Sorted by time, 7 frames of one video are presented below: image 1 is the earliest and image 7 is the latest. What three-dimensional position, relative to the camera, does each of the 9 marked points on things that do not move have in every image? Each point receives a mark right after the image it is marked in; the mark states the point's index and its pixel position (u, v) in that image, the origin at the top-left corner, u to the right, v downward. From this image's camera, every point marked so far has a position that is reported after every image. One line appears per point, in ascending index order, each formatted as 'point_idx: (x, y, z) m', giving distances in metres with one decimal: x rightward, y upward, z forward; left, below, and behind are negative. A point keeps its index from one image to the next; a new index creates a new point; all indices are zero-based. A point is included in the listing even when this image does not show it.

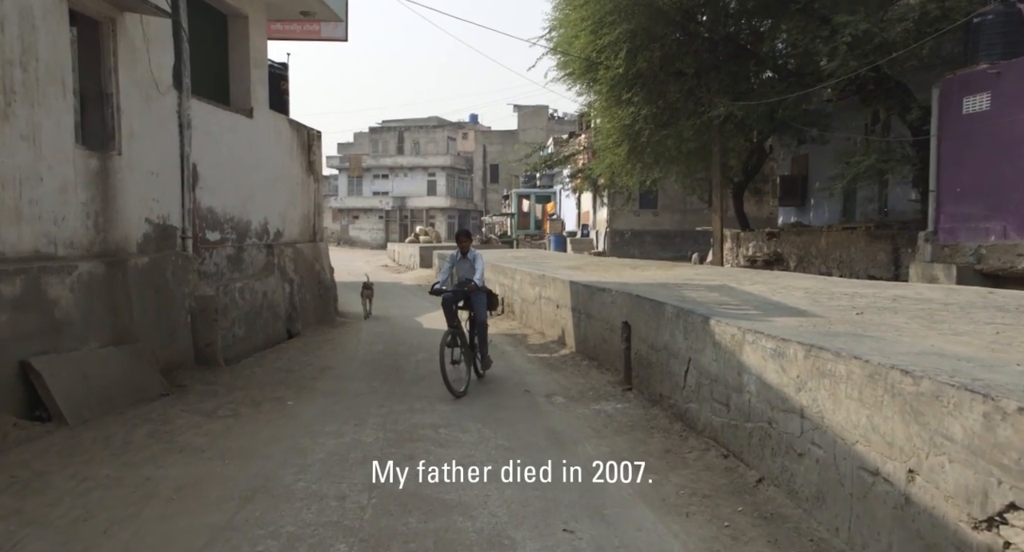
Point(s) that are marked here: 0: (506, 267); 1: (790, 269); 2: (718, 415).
0: (-0.1, +0.2, +14.7) m
1: (+6.0, +0.2, +18.4) m
2: (+1.3, -0.9, +5.5) m
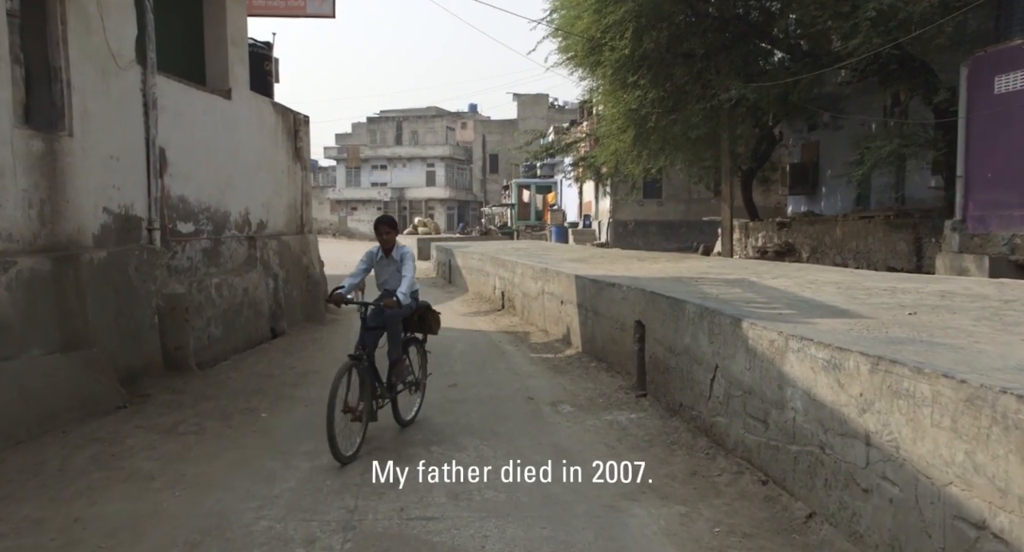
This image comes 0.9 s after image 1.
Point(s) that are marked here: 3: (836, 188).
0: (-0.1, +0.3, +14.0) m
1: (+6.0, +0.3, +17.6) m
2: (+1.3, -0.9, +4.8) m
3: (+7.0, +1.9, +18.5) m
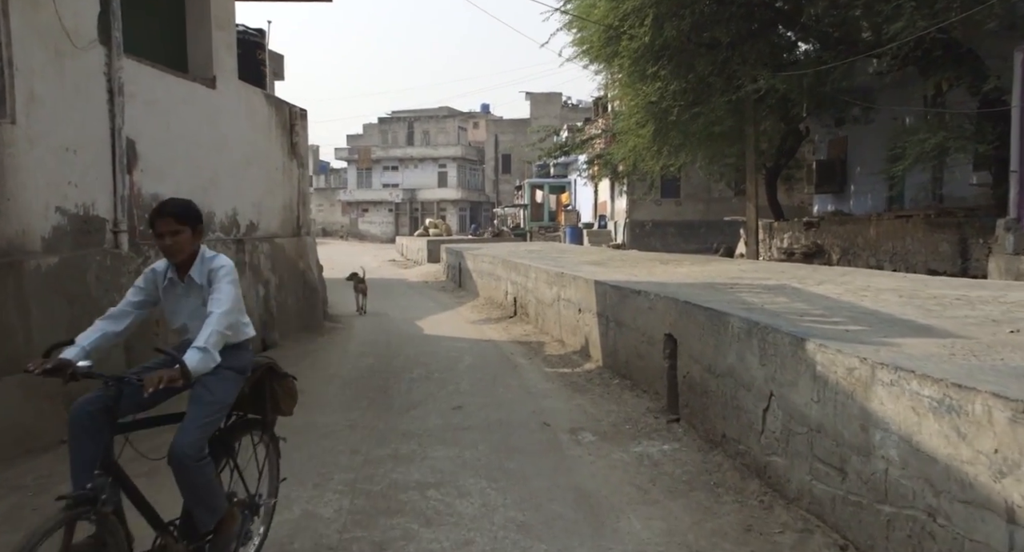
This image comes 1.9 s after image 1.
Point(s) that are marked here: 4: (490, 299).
0: (+0.1, +0.2, +13.1) m
1: (+6.3, +0.3, +16.6) m
2: (+1.4, -0.9, +3.9) m
3: (+7.3, +1.9, +17.5) m
4: (-0.4, -0.4, +15.1) m
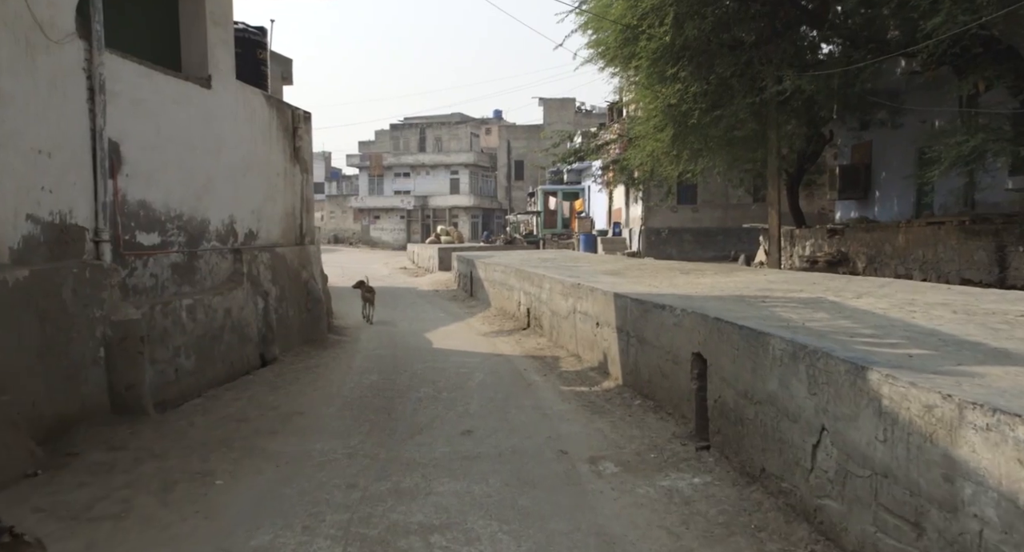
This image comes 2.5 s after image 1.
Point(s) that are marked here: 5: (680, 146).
0: (+0.3, +0.1, +12.5) m
1: (+6.5, +0.1, +16.0) m
2: (+1.5, -1.0, +3.3) m
3: (+7.5, +1.7, +16.8) m
4: (-0.2, -0.6, +14.6) m
5: (+3.0, +2.3, +15.1) m
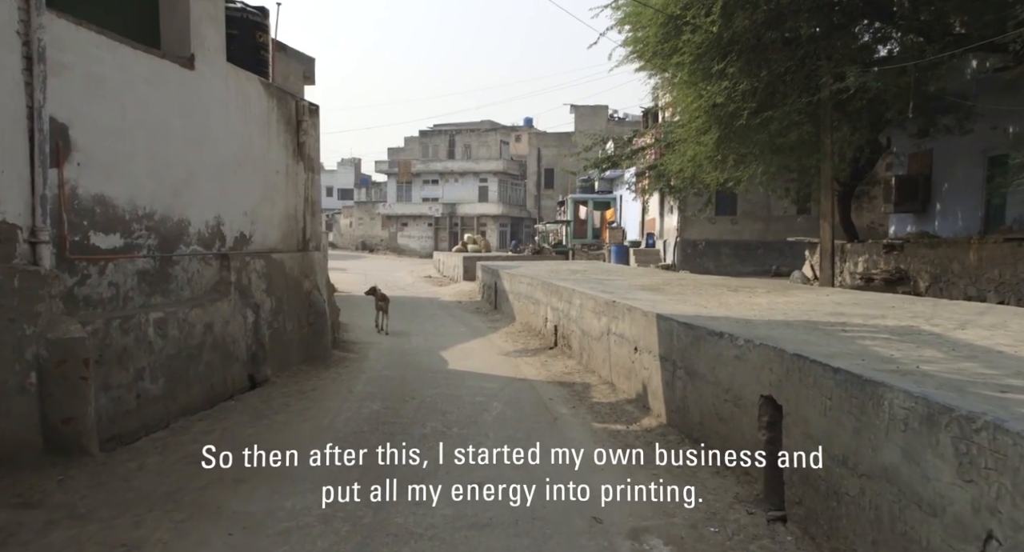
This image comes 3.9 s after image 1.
0: (+0.6, -0.1, +11.3) m
1: (+7.0, -0.2, +14.6) m
2: (+1.5, -1.1, +2.1) m
3: (+8.1, +1.3, +15.4) m
4: (+0.2, -0.8, +13.4) m
5: (+3.5, +2.0, +13.9) m
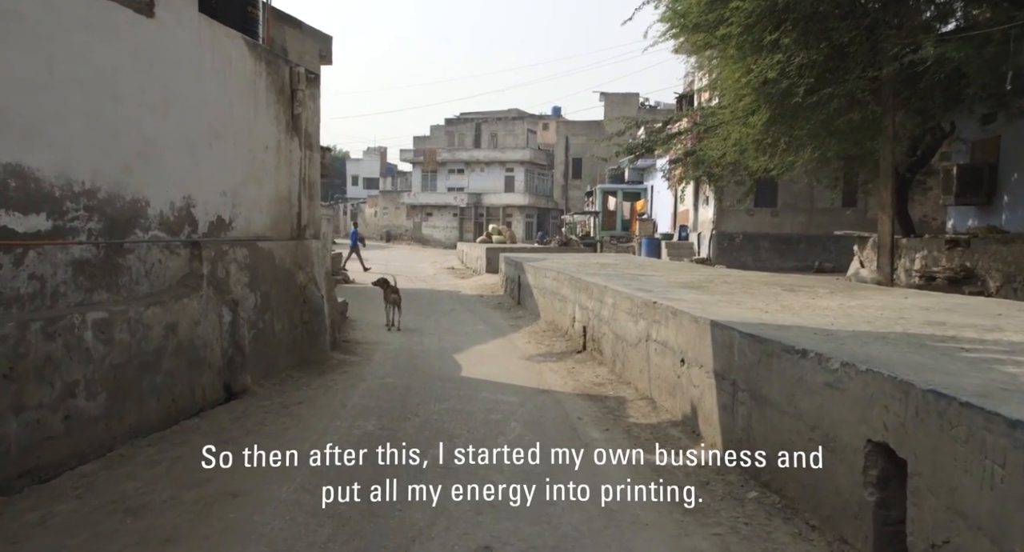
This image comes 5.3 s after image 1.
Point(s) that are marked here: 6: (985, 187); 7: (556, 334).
0: (+0.9, -0.1, +10.1) m
1: (+7.3, -0.2, +13.1) m
2: (+1.5, -1.1, +0.8) m
3: (+8.5, +1.3, +13.9) m
4: (+0.6, -0.7, +12.1) m
5: (+3.9, +2.1, +12.5) m
6: (+8.3, +1.6, +14.9) m
7: (+0.6, -0.8, +11.5) m
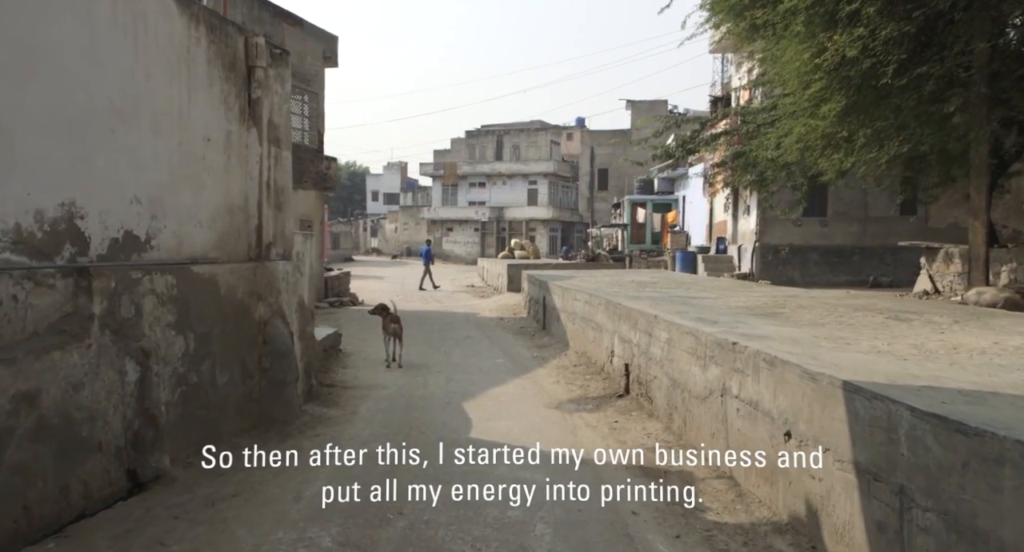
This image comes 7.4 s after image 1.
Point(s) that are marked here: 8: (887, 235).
0: (+1.1, -0.3, +8.0) m
1: (+7.7, -0.4, +10.9) m
2: (+1.5, -1.2, -1.3) m
3: (+8.8, +1.1, +11.7) m
4: (+0.9, -1.0, +10.1) m
5: (+4.1, +1.8, +10.4) m
6: (+8.7, +1.3, +12.6) m
7: (+0.9, -1.1, +9.5) m
8: (+8.6, +0.9, +19.5) m
